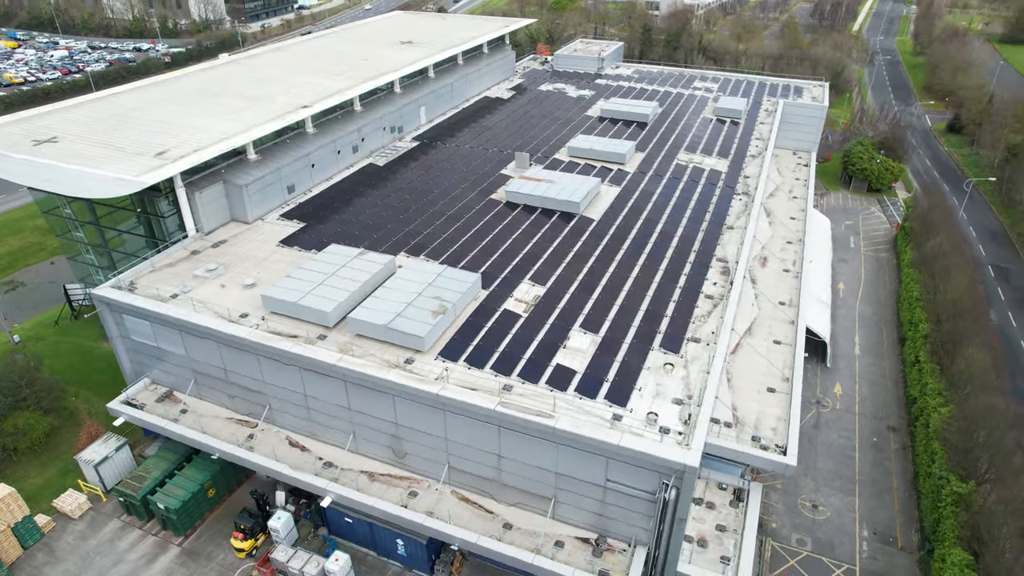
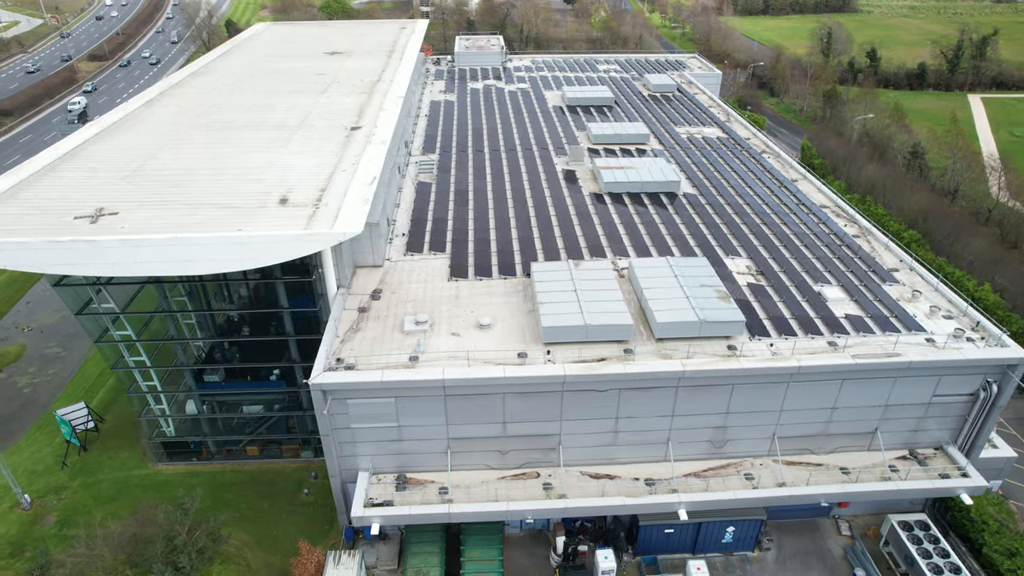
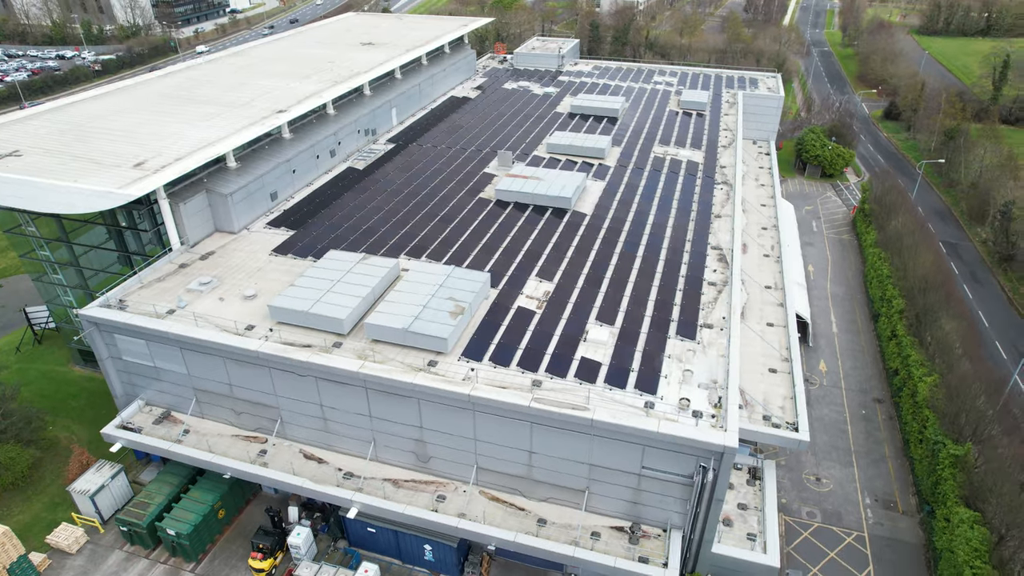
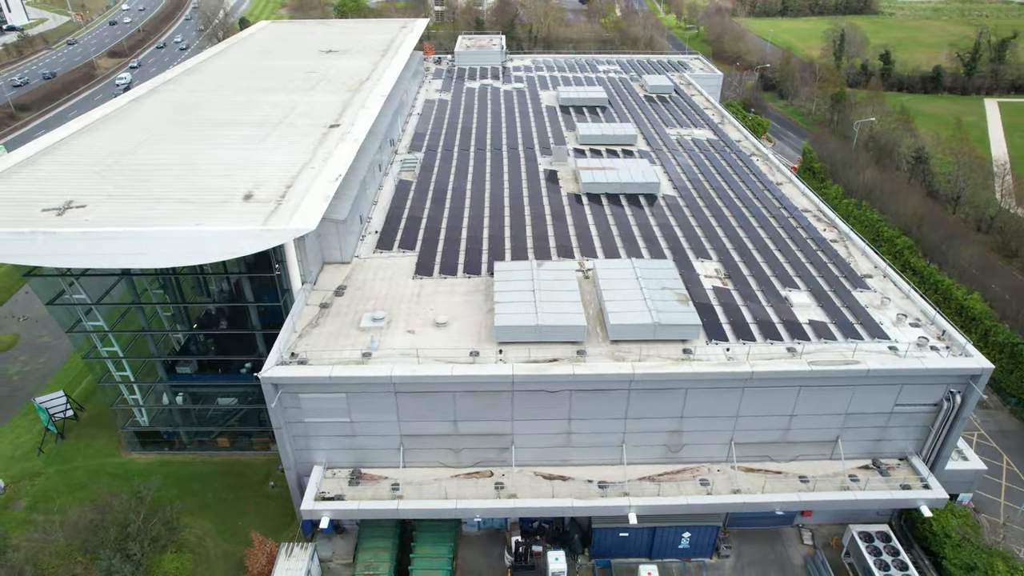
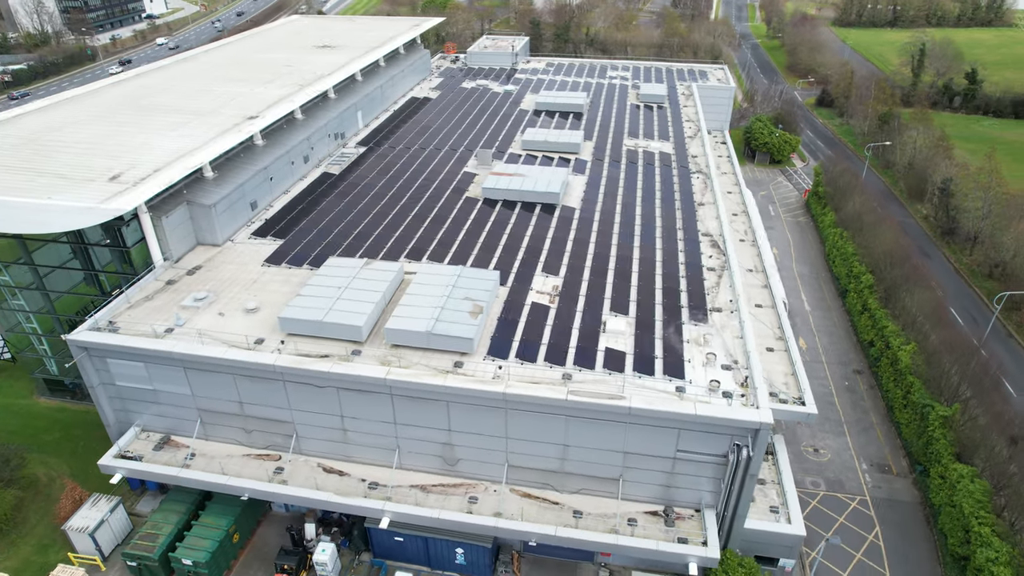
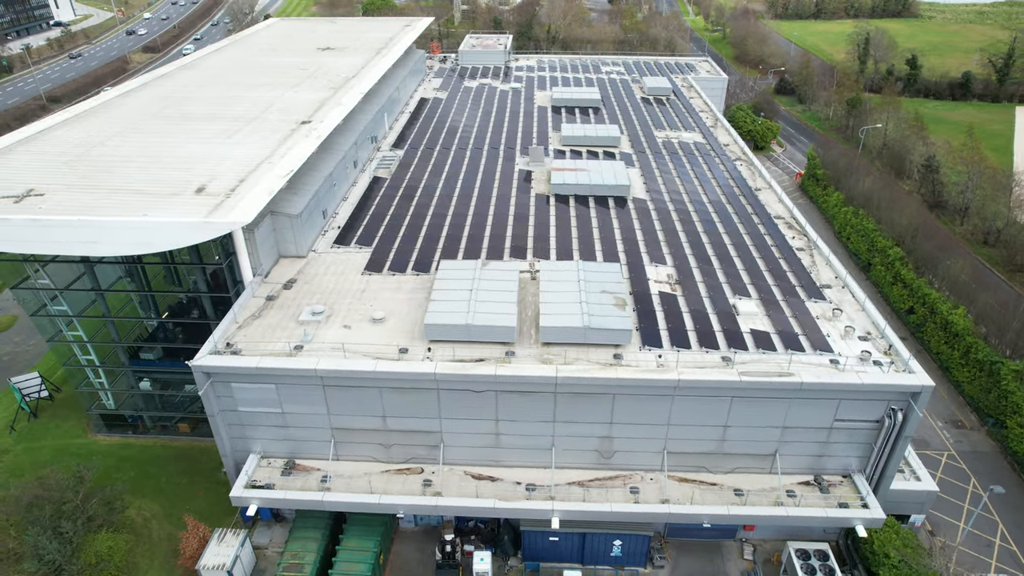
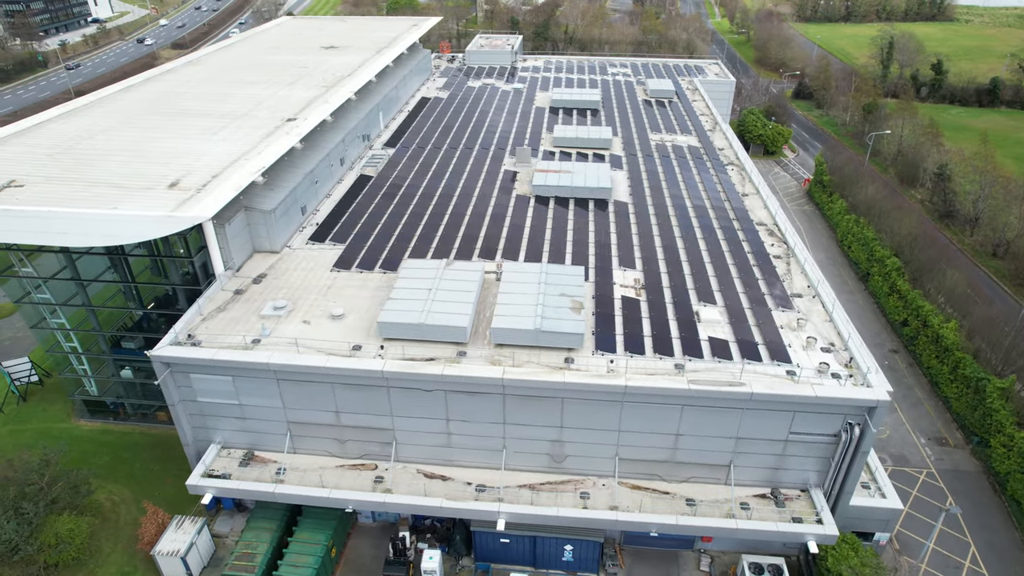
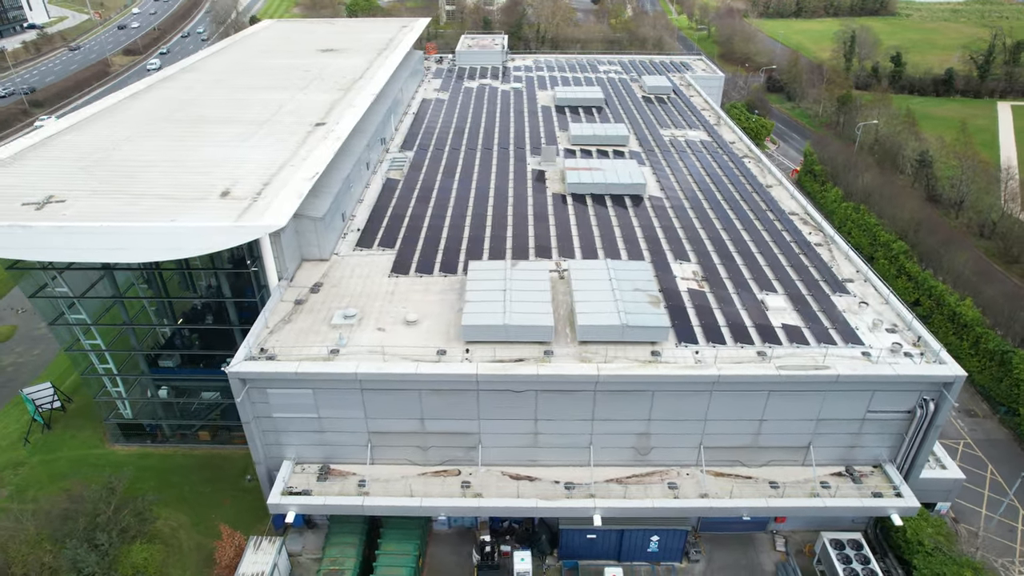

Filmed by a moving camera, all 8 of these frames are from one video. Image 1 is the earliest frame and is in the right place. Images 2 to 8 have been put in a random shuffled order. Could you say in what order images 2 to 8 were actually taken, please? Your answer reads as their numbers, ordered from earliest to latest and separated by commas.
3, 5, 7, 6, 8, 4, 2
